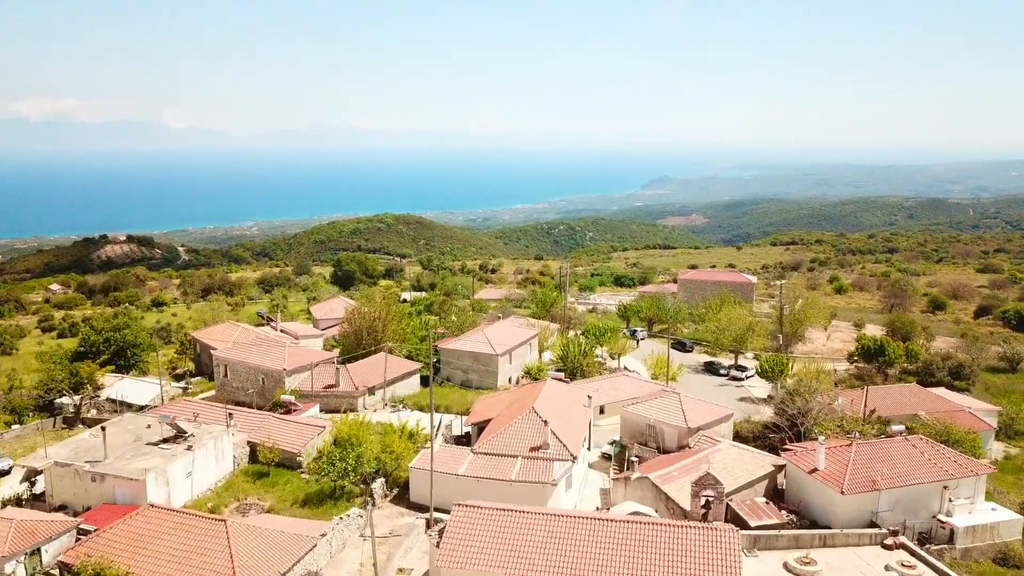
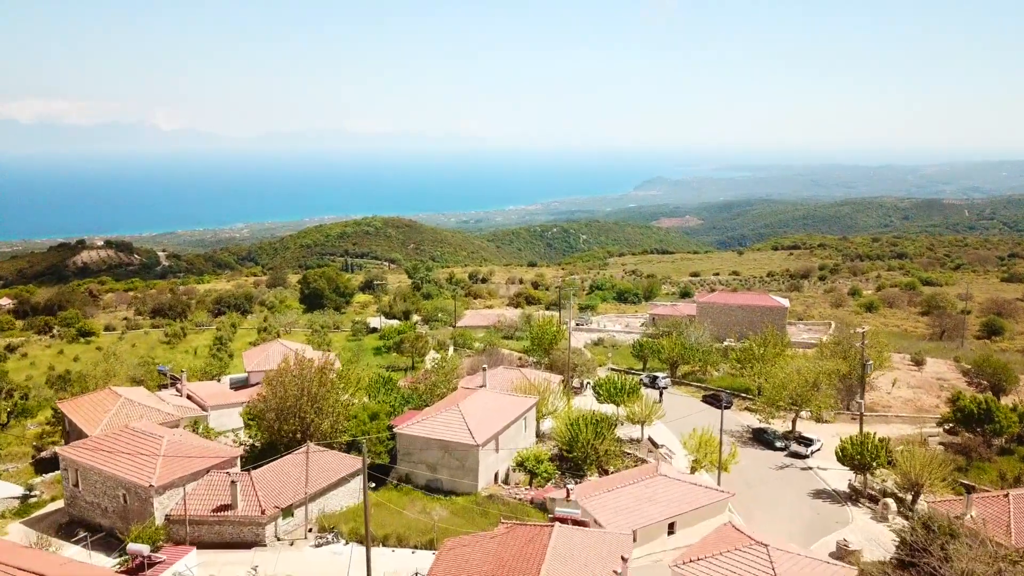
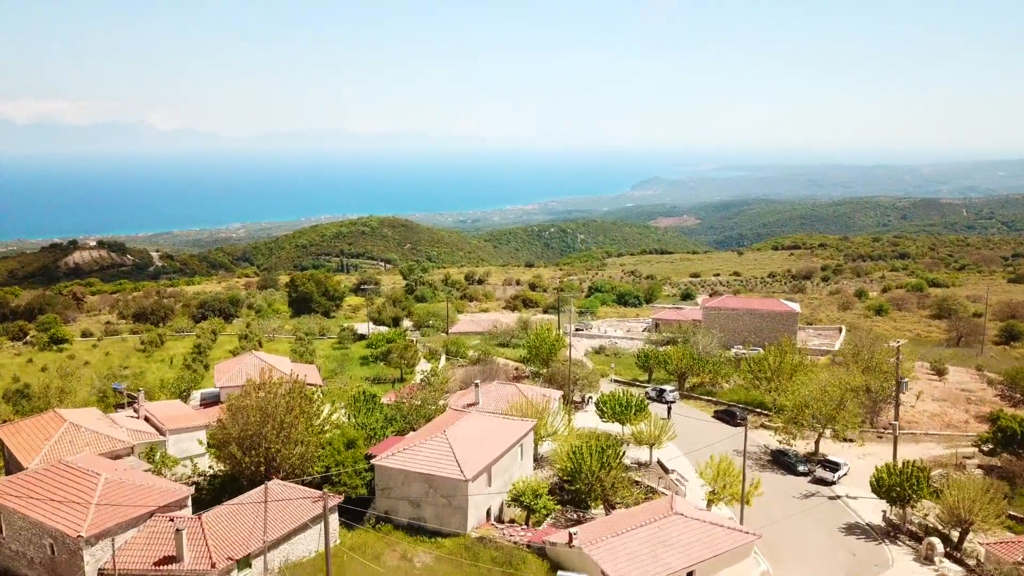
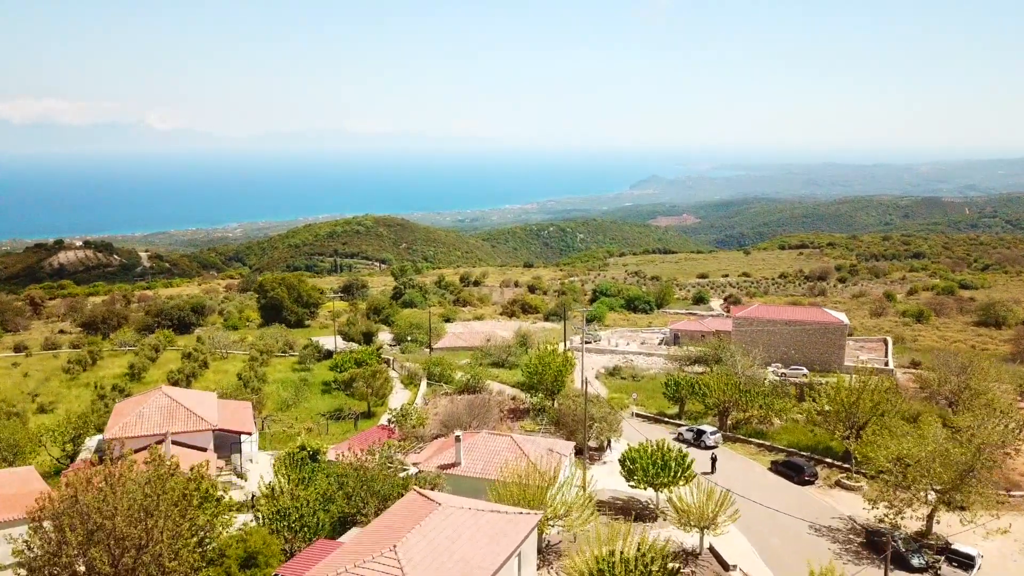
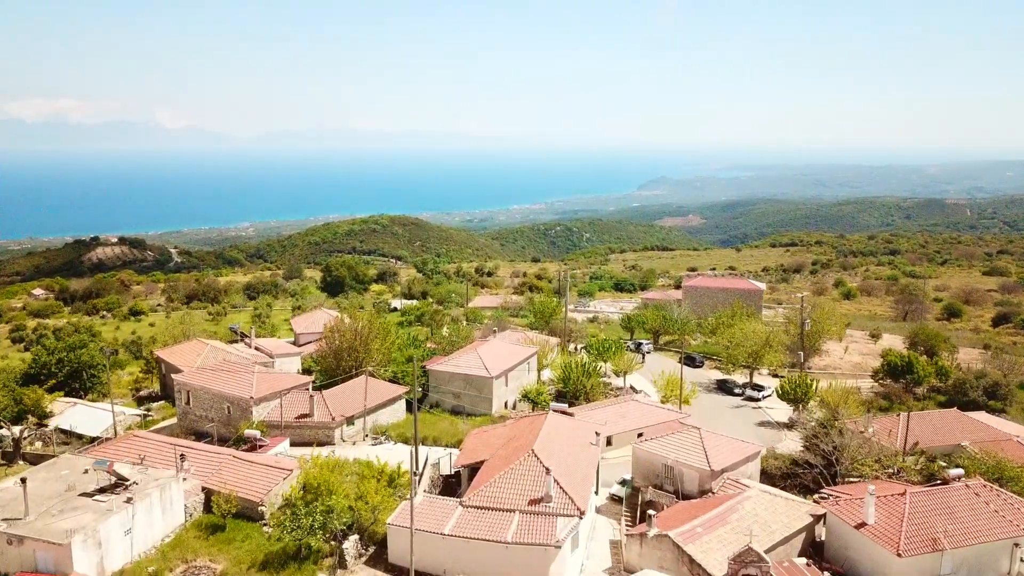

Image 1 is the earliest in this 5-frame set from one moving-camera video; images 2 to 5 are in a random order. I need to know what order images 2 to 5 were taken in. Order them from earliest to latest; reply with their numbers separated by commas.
5, 2, 3, 4
